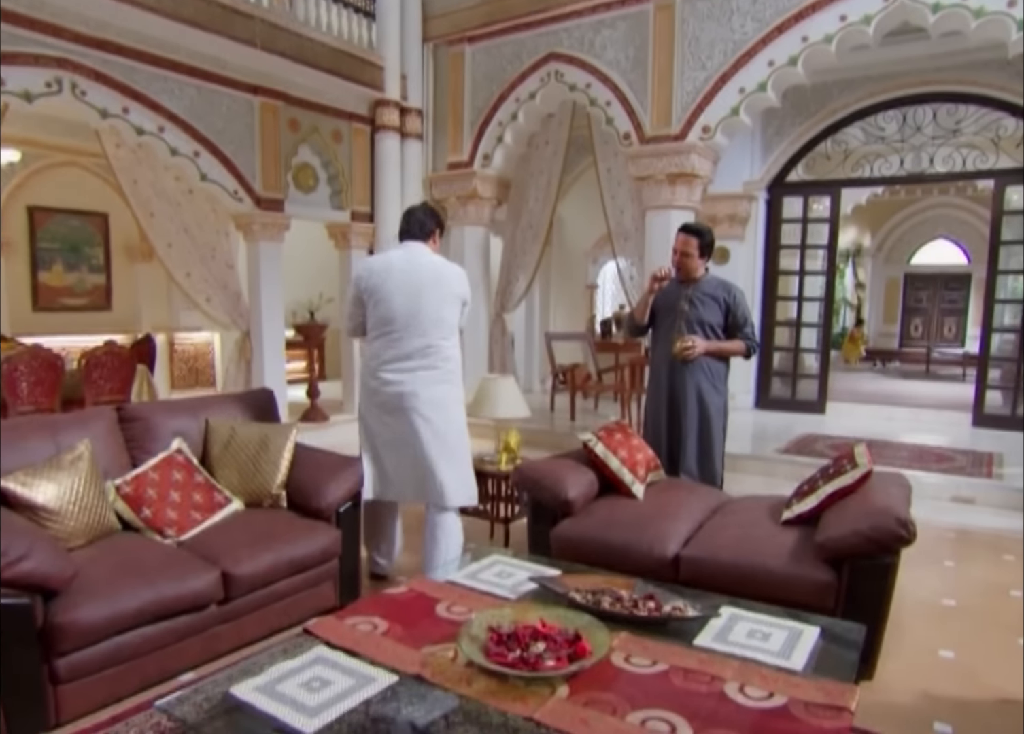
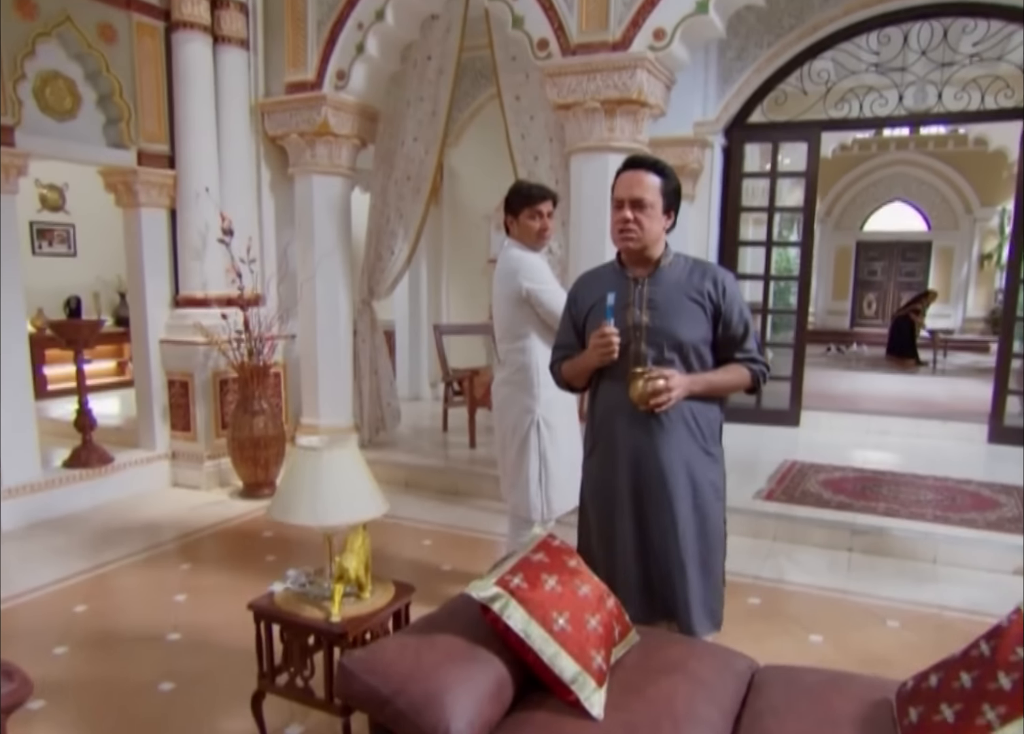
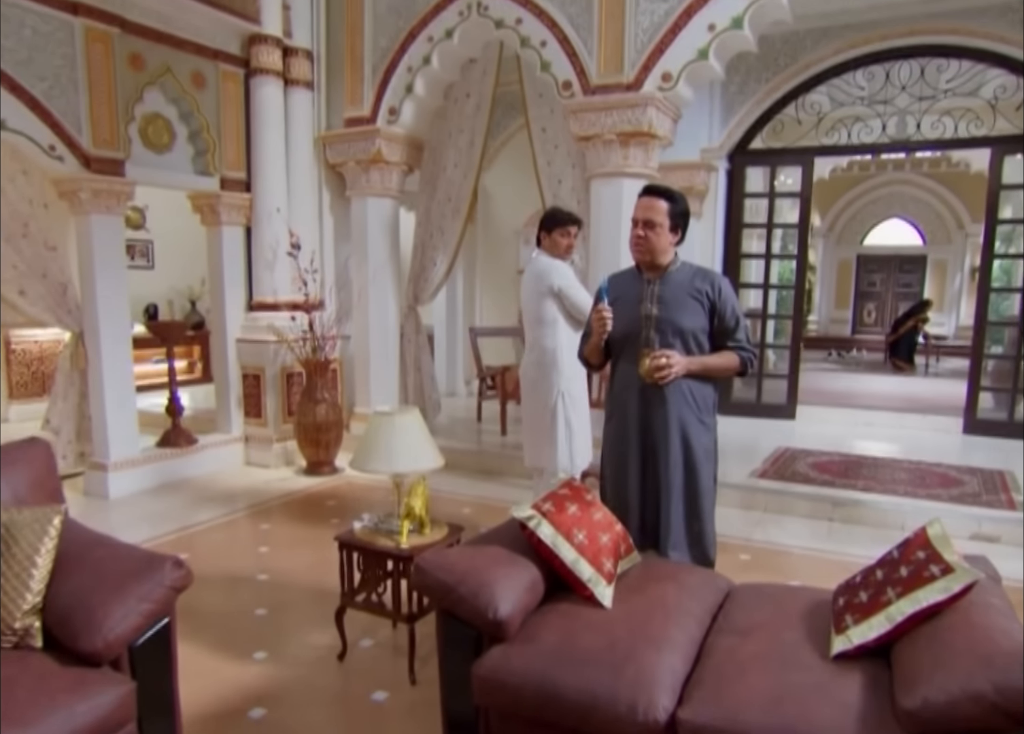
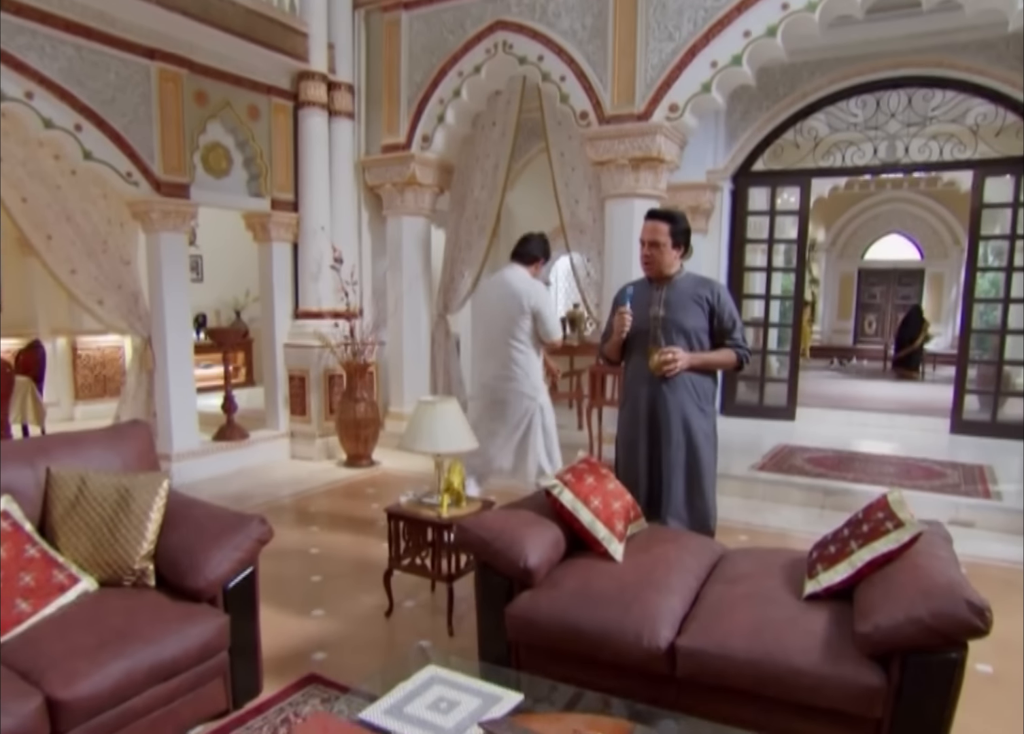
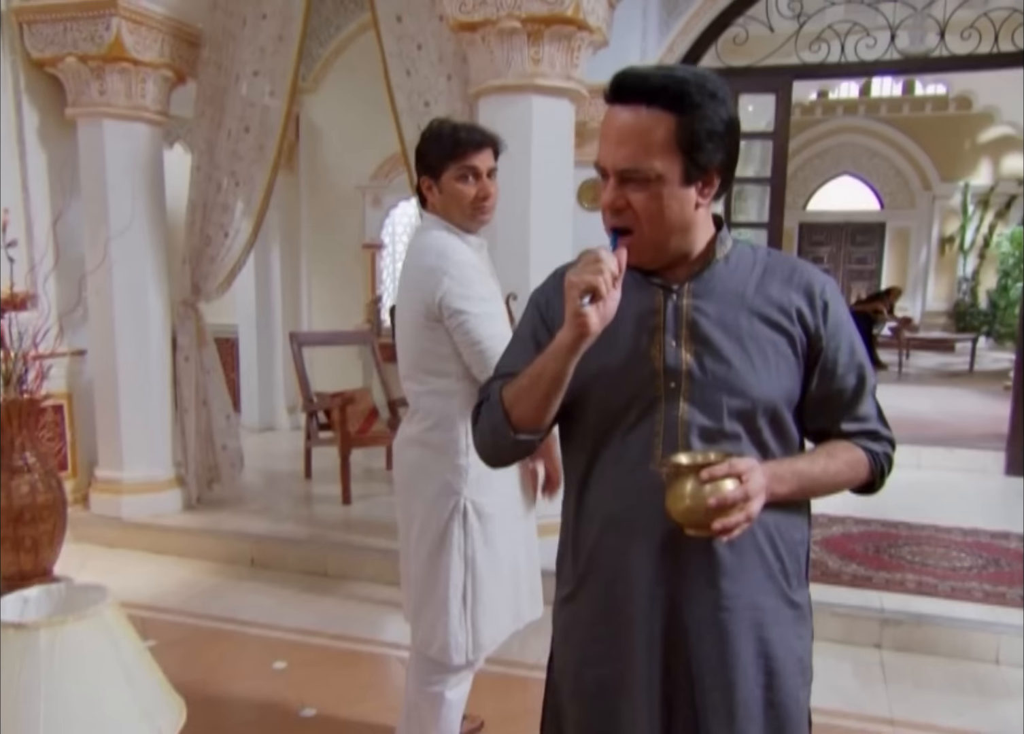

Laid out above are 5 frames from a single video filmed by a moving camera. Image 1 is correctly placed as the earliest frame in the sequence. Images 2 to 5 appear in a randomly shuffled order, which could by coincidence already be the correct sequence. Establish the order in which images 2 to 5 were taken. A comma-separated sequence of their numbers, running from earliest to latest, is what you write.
4, 3, 2, 5
